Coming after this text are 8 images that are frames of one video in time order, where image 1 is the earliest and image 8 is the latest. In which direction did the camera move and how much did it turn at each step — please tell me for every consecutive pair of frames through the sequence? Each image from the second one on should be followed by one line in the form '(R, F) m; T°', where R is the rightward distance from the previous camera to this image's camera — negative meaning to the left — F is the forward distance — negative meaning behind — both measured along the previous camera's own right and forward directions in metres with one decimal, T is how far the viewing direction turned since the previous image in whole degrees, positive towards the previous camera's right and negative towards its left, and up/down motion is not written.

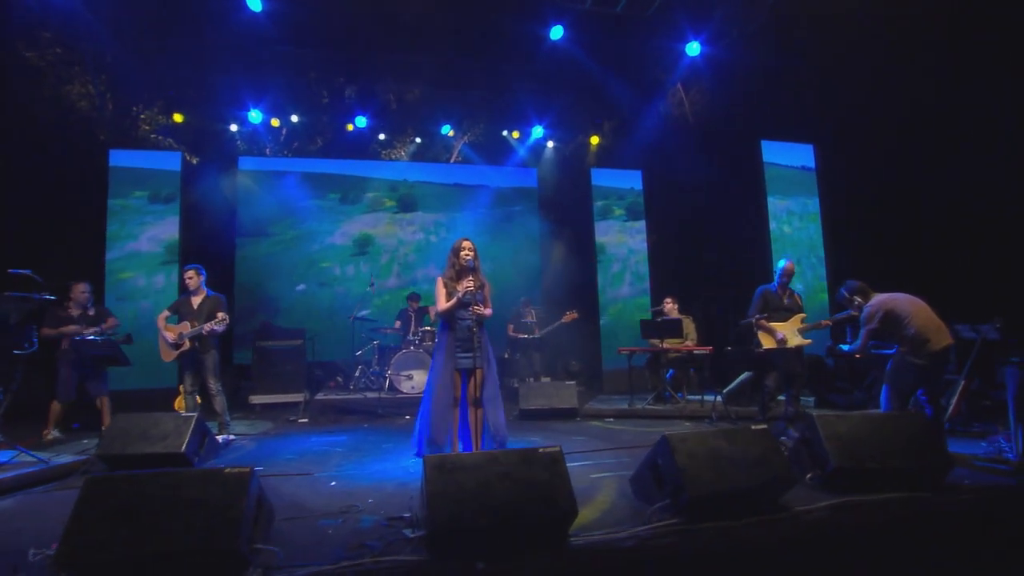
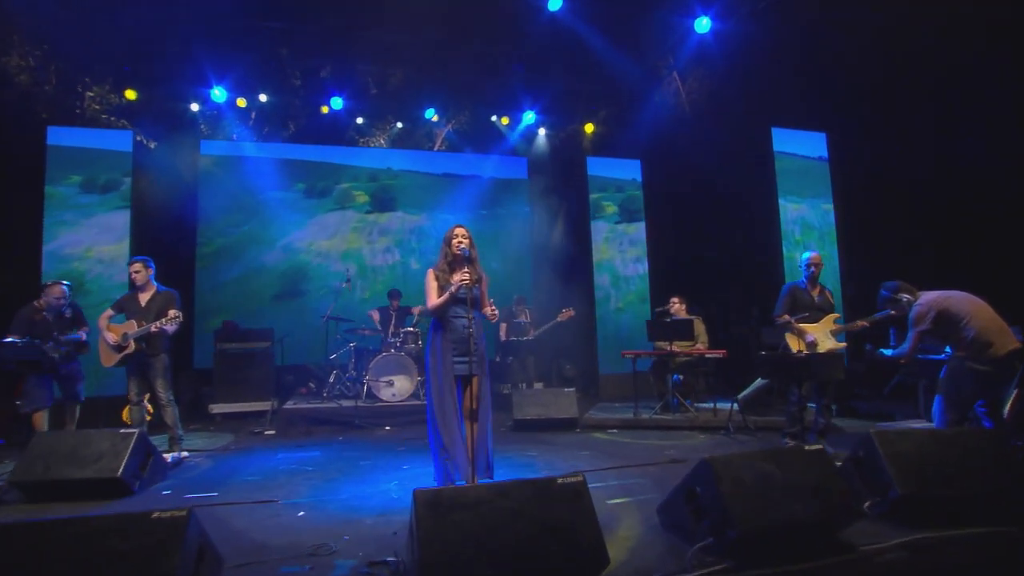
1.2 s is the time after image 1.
(-0.2, +0.8) m; +2°
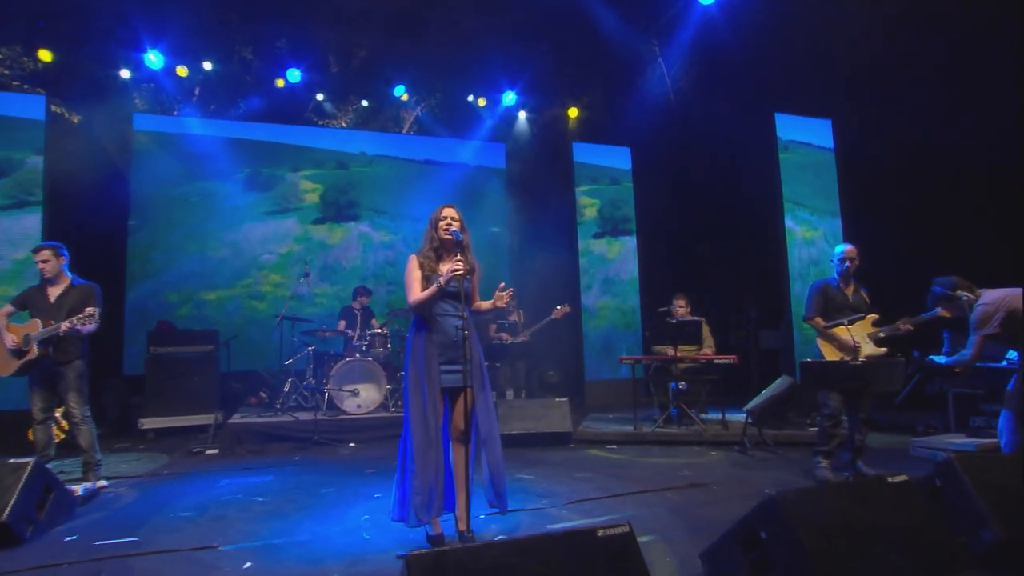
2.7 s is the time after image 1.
(-0.3, +0.9) m; +4°
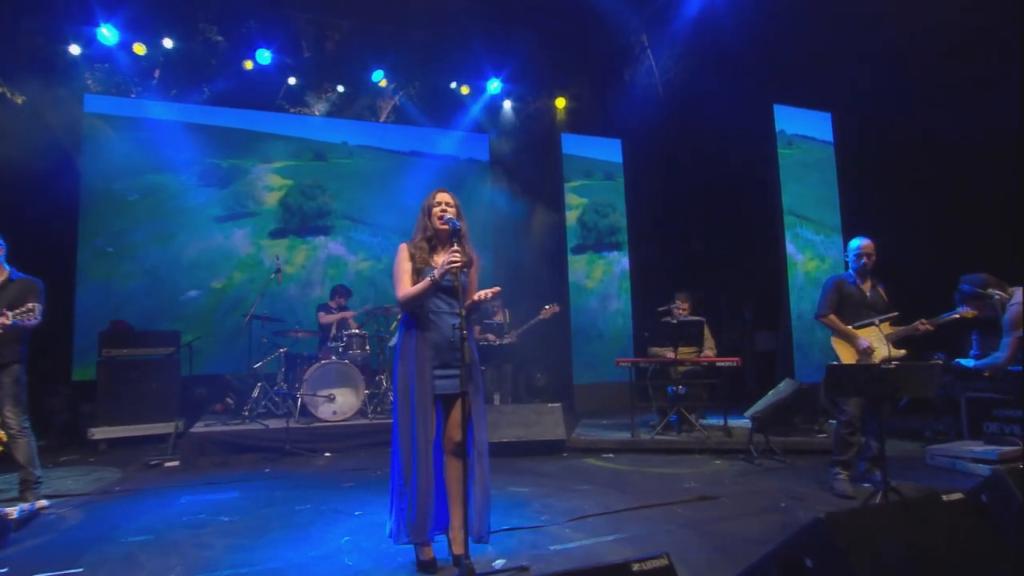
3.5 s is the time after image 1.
(-0.2, +0.4) m; +3°
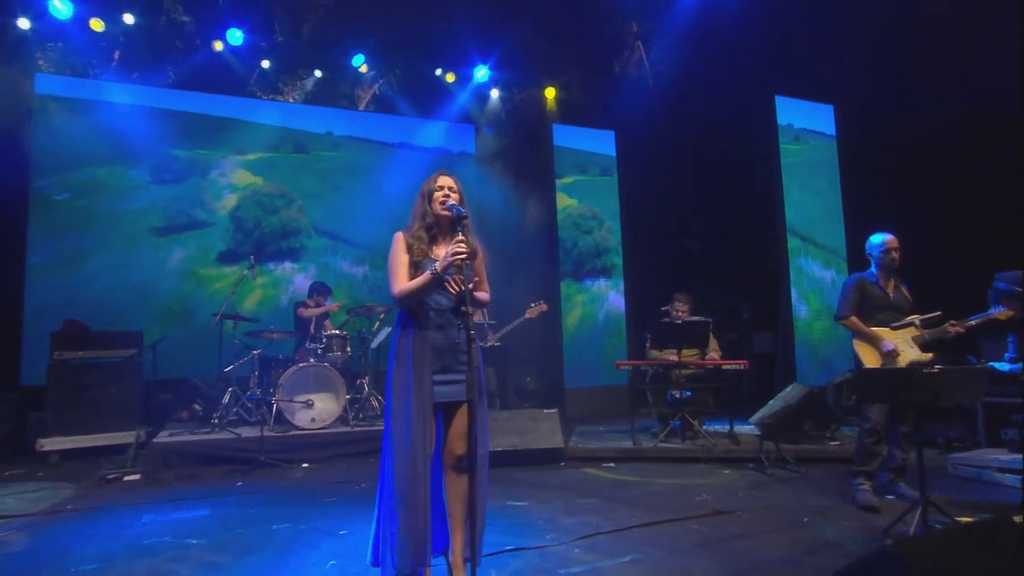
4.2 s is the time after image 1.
(-0.2, +0.4) m; +2°
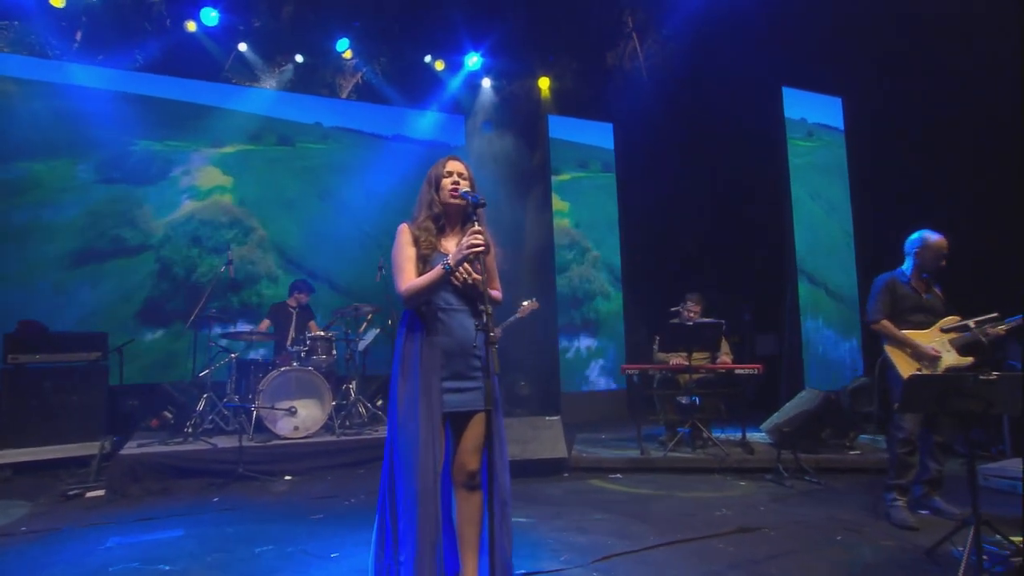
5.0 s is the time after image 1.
(-0.2, +0.4) m; +2°
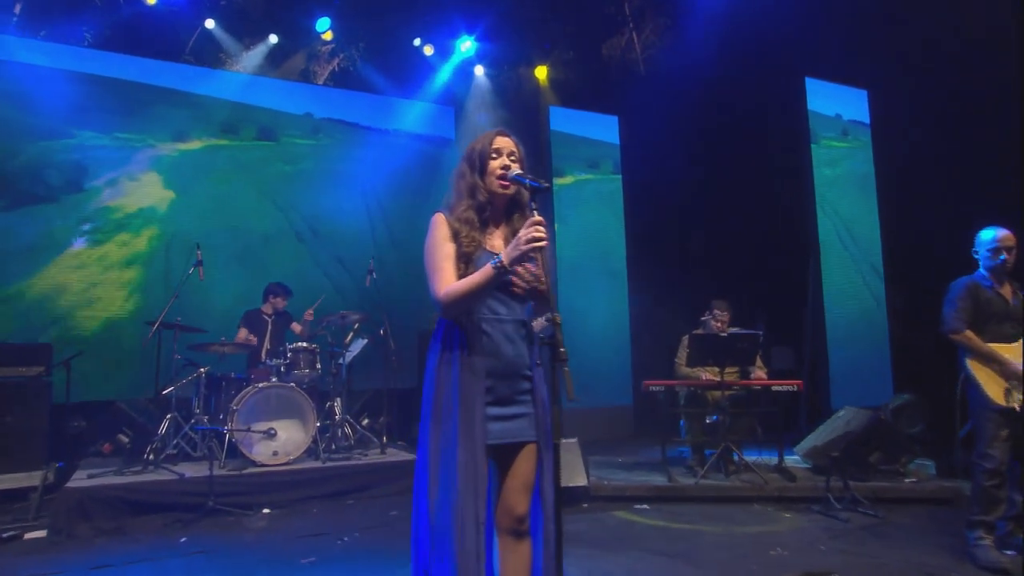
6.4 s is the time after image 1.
(-0.4, +0.6) m; +3°
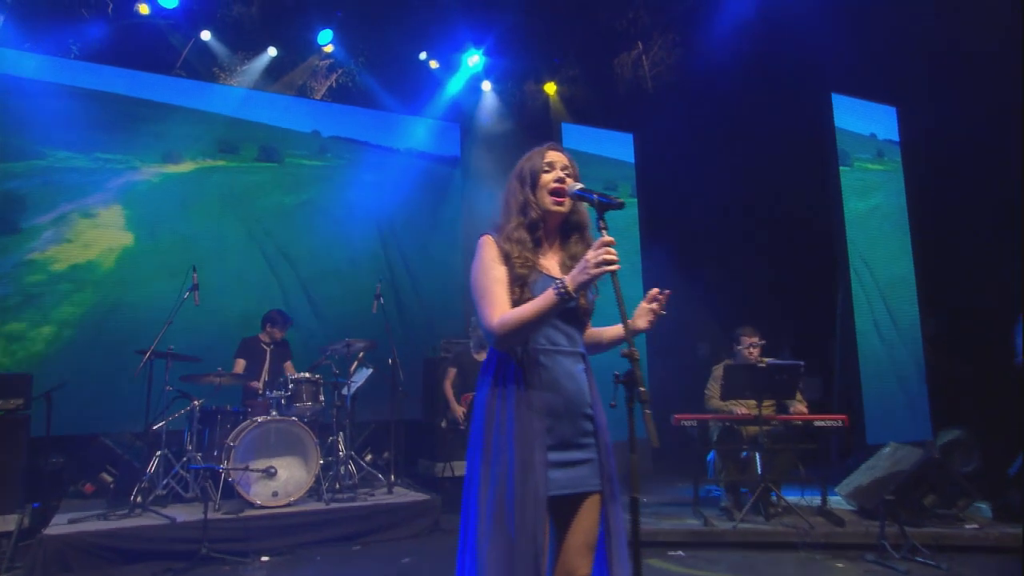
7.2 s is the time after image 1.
(-0.2, +0.3) m; +1°
